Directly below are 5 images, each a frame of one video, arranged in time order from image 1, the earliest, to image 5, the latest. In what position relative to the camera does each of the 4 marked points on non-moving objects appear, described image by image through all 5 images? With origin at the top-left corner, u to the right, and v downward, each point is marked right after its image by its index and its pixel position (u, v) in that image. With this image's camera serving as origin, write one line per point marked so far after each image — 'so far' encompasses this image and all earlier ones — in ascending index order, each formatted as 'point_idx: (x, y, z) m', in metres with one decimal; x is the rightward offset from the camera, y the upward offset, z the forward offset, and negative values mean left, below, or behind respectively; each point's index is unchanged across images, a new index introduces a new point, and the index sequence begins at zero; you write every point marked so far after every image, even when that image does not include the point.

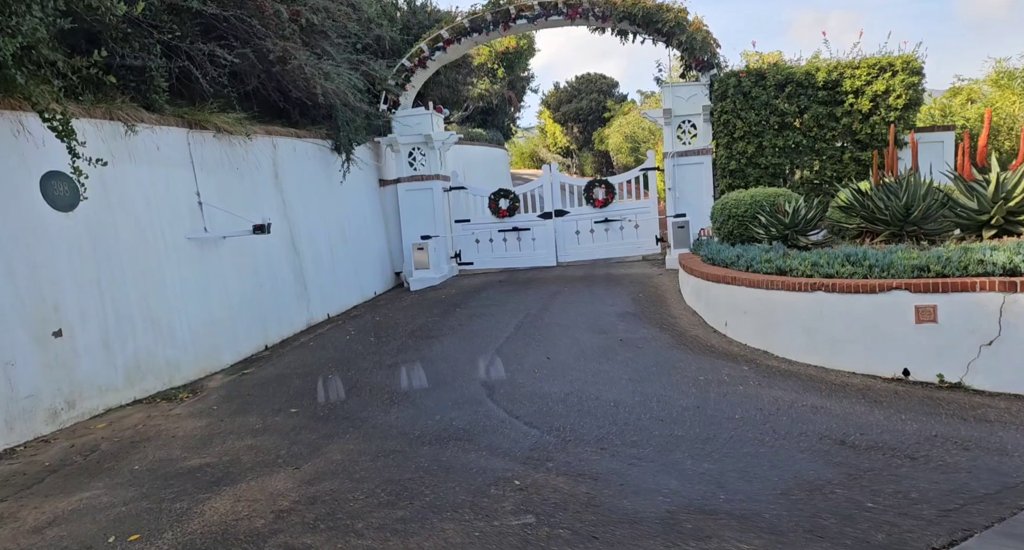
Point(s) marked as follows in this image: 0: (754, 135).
0: (+3.4, +2.0, +8.8) m
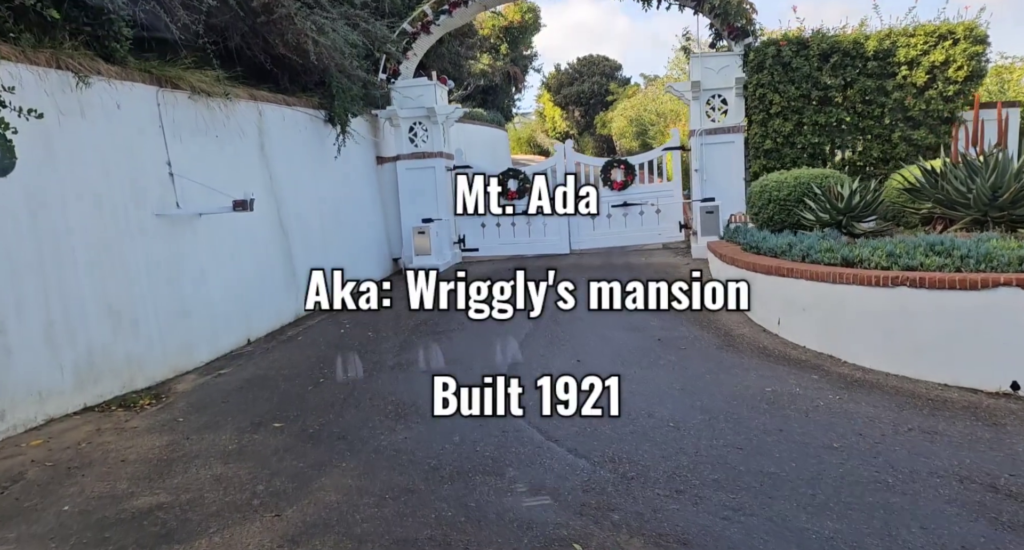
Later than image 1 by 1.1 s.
0: (+3.6, +2.1, +7.9) m
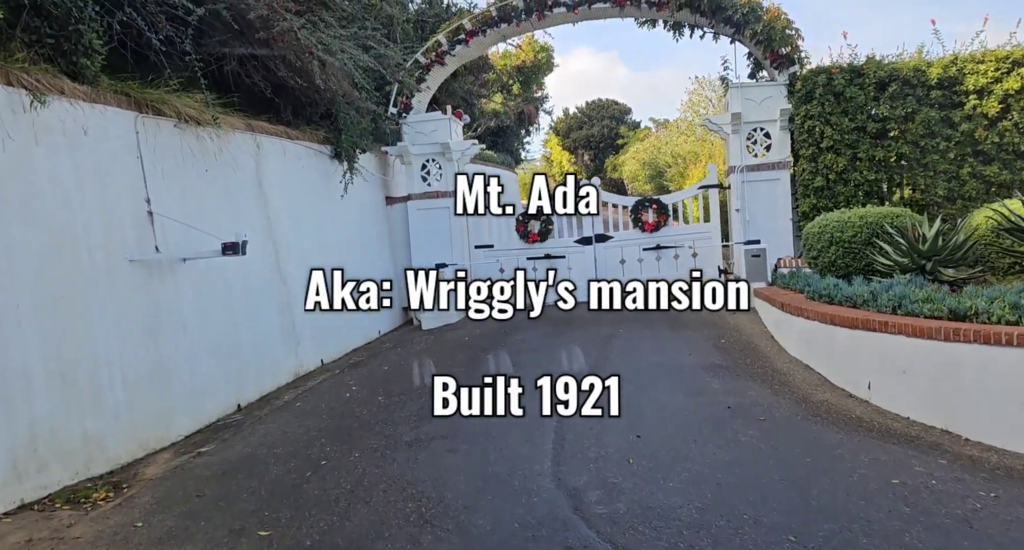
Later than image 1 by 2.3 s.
0: (+3.9, +1.5, +7.2) m
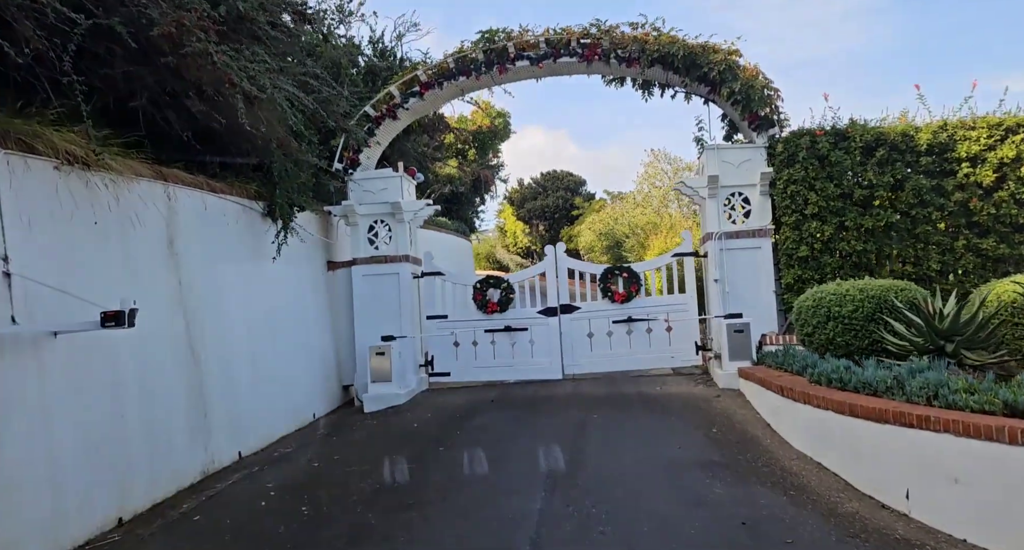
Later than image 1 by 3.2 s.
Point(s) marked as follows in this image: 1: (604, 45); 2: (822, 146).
0: (+3.4, +0.7, +6.7) m
1: (+1.1, +2.7, +7.4) m
2: (+3.3, +1.4, +6.7) m
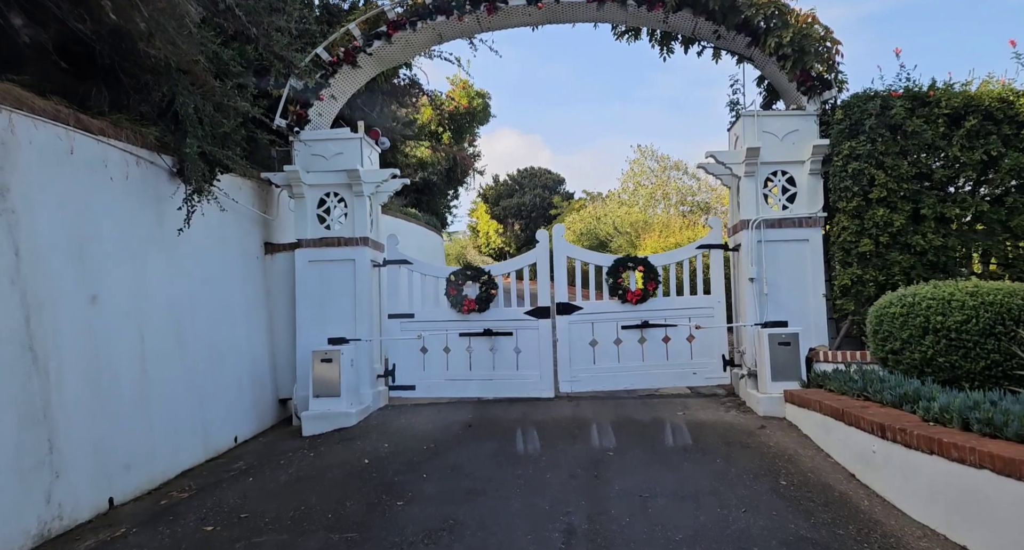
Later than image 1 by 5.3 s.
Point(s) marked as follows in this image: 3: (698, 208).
0: (+3.4, +0.7, +5.3) m
1: (+1.0, +2.8, +5.9) m
2: (+3.2, +1.4, +5.3) m
3: (+5.9, +2.1, +19.7) m
